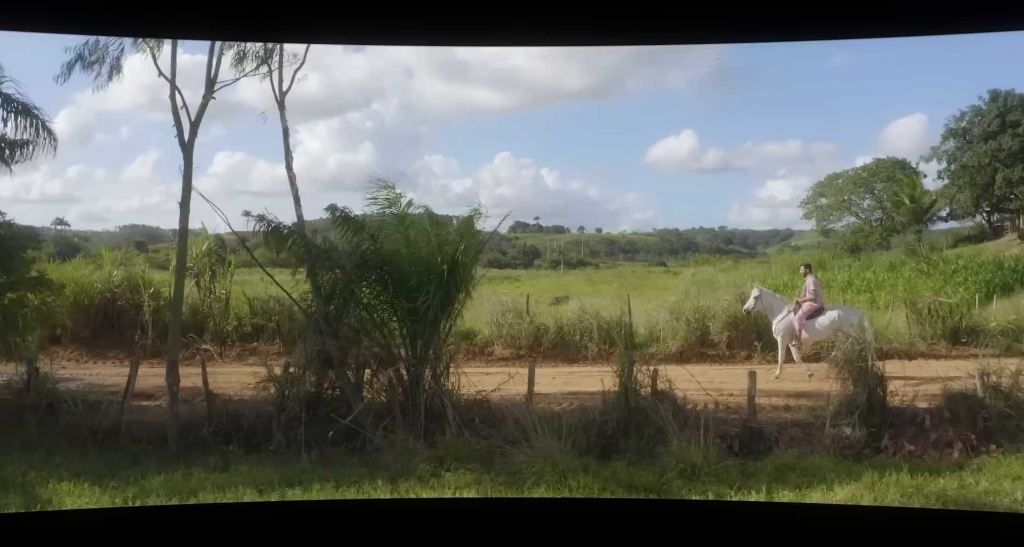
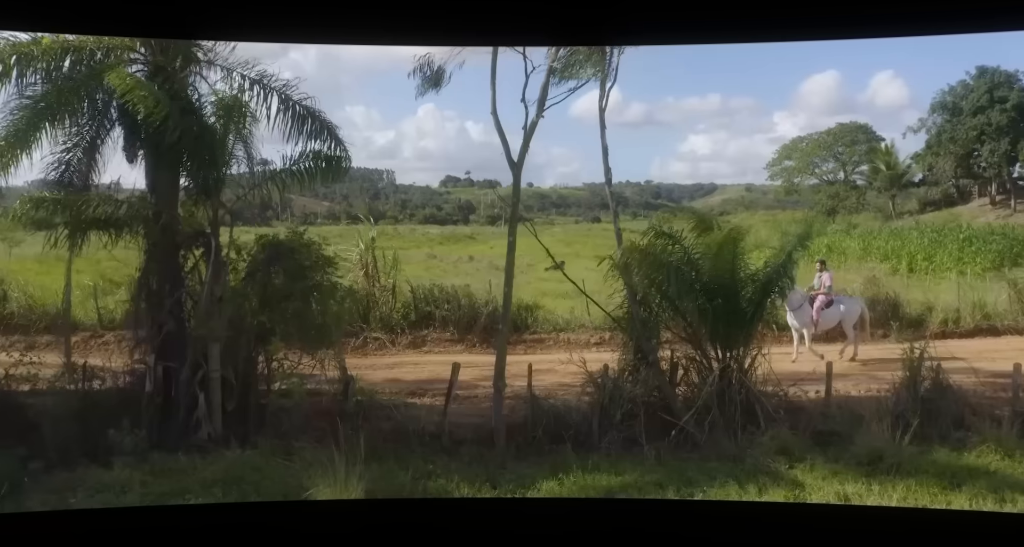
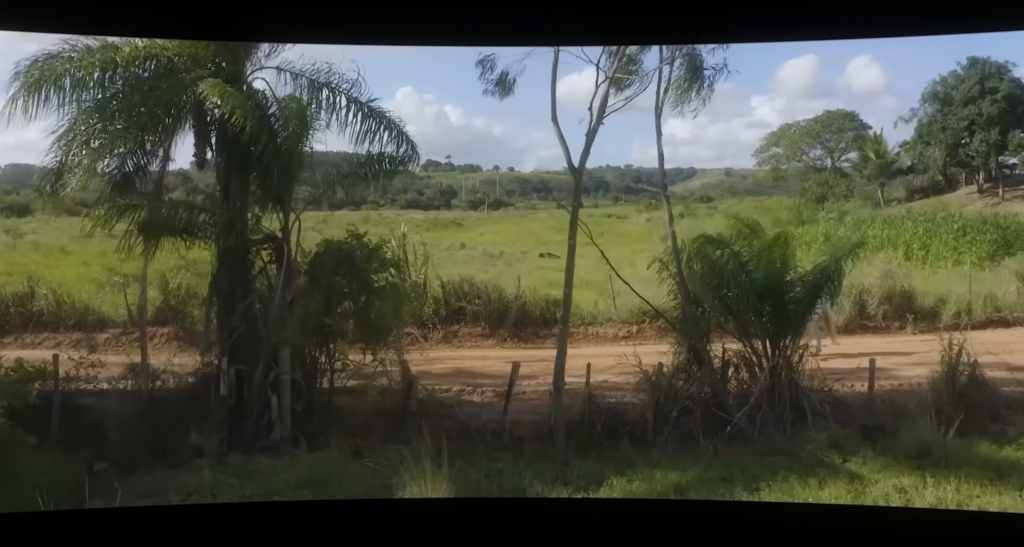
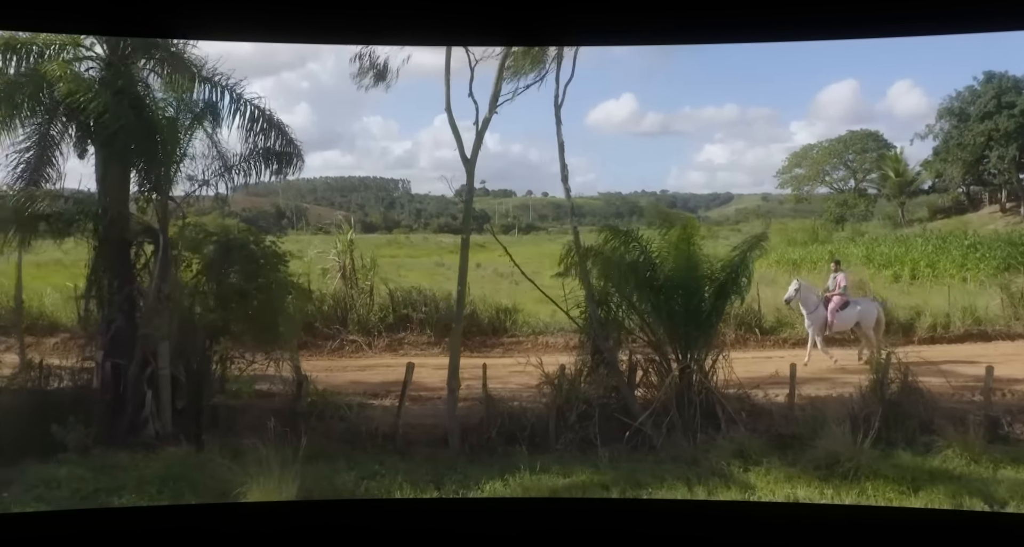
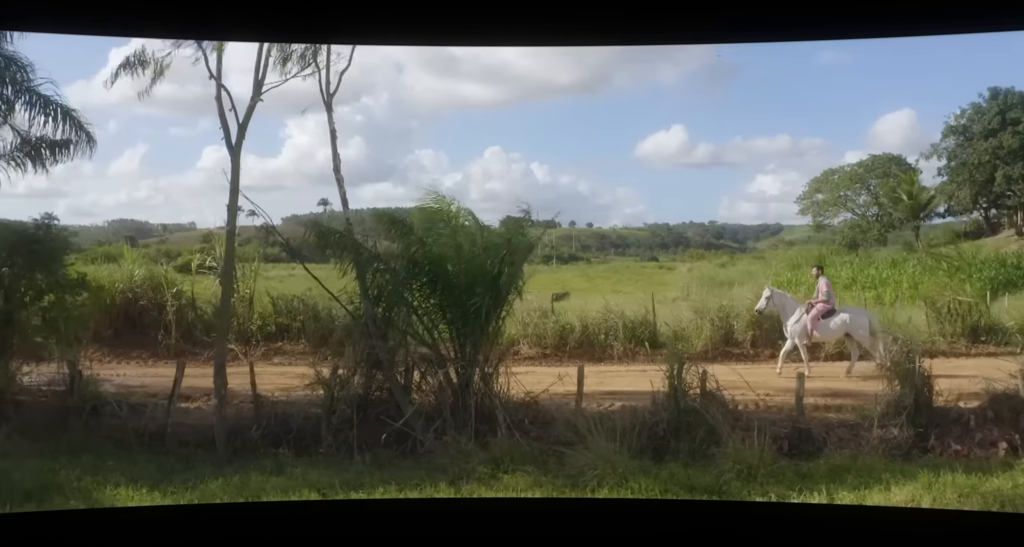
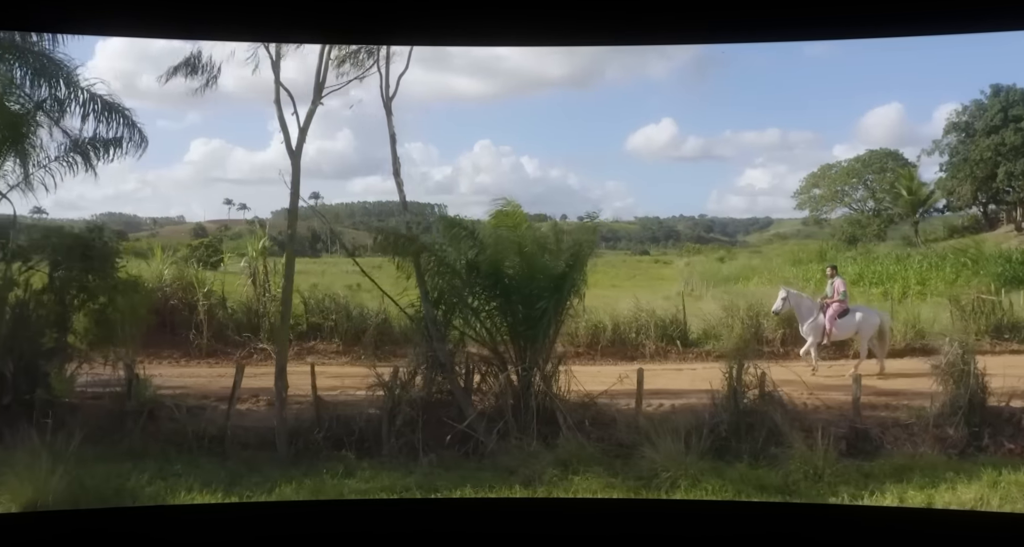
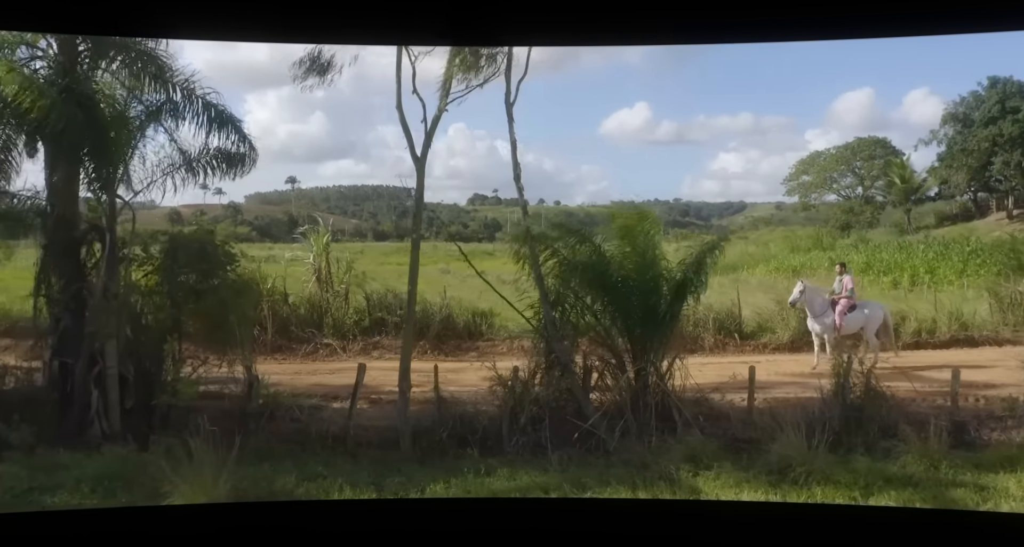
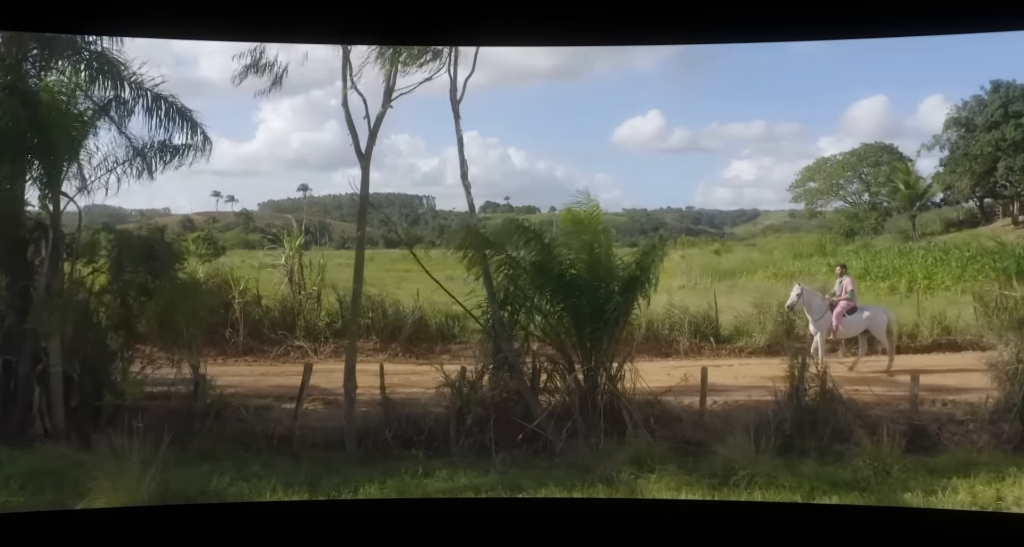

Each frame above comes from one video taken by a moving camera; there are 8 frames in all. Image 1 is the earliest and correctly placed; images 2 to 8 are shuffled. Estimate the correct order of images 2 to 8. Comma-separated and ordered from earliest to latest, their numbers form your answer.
5, 6, 8, 7, 4, 2, 3
